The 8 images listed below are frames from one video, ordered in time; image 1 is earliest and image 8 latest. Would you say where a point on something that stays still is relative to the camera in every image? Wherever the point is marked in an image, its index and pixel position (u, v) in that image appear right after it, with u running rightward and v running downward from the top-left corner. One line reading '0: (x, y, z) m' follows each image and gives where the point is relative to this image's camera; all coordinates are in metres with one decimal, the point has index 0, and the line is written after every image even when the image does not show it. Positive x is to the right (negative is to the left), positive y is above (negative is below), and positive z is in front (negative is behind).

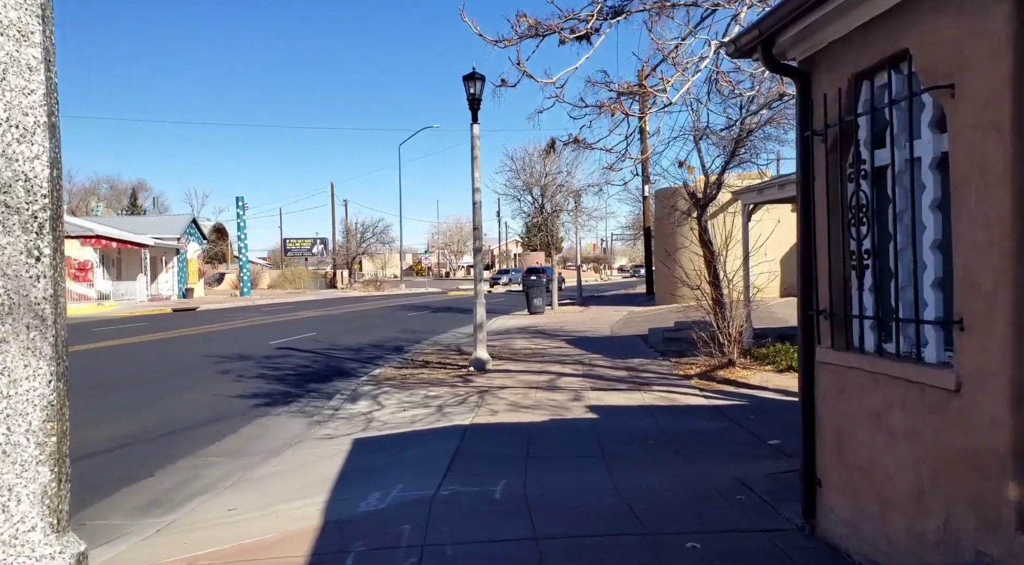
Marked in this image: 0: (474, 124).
0: (-0.7, +2.9, +14.3) m
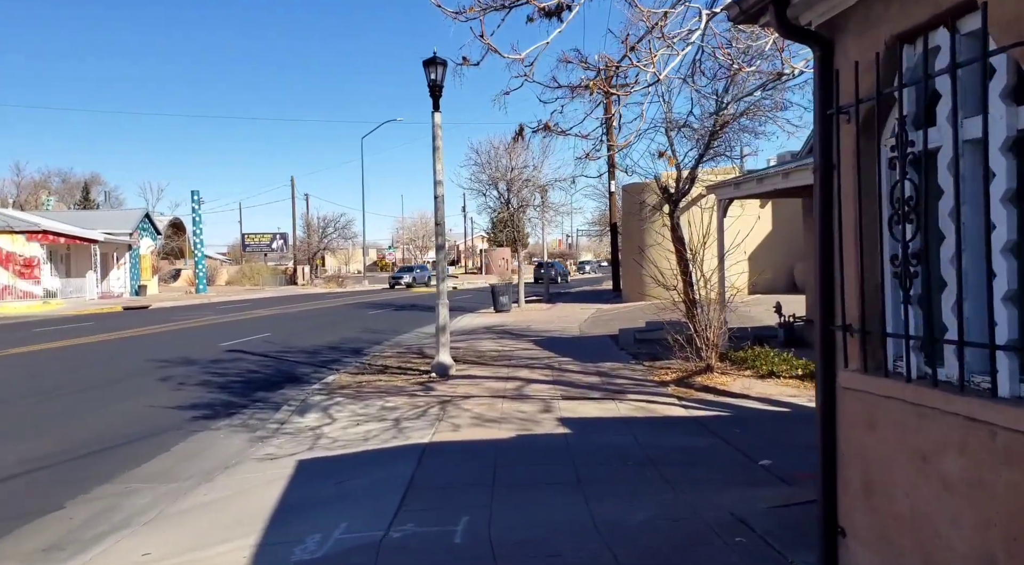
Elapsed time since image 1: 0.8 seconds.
0: (-1.3, +2.9, +13.3) m
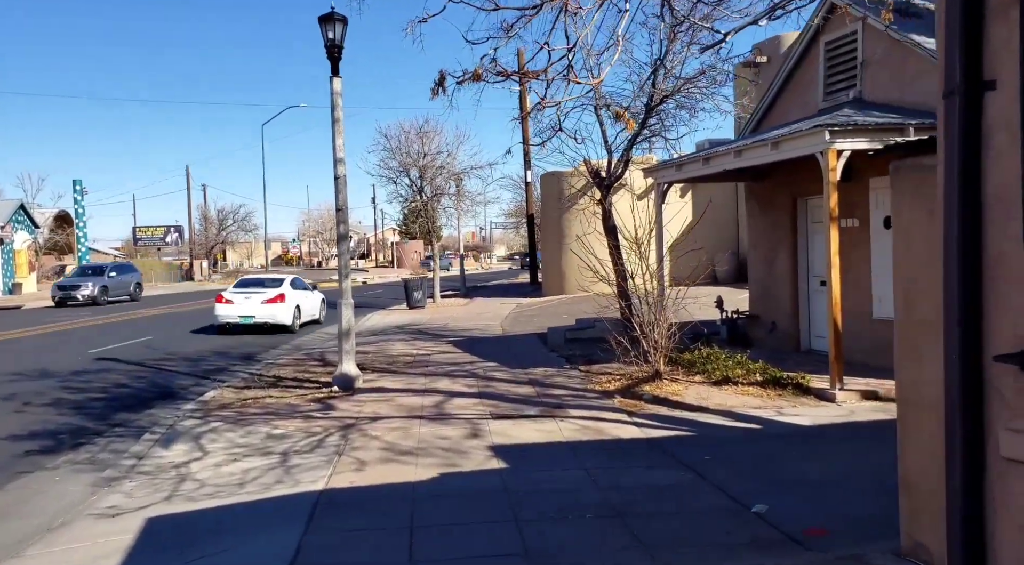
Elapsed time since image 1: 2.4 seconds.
0: (-2.6, +3.0, +11.3) m
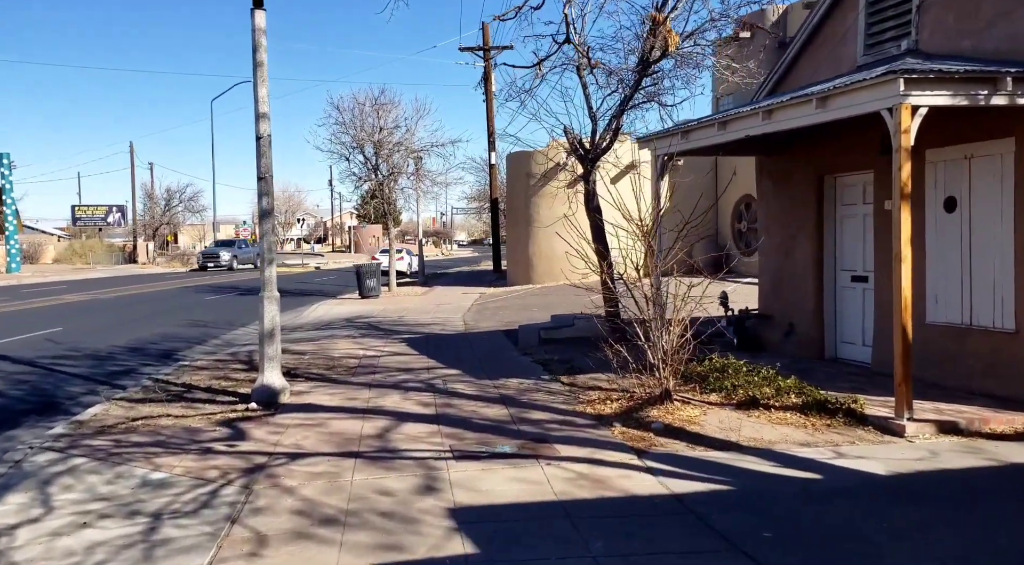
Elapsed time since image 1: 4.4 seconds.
0: (-2.9, +3.1, +8.9) m
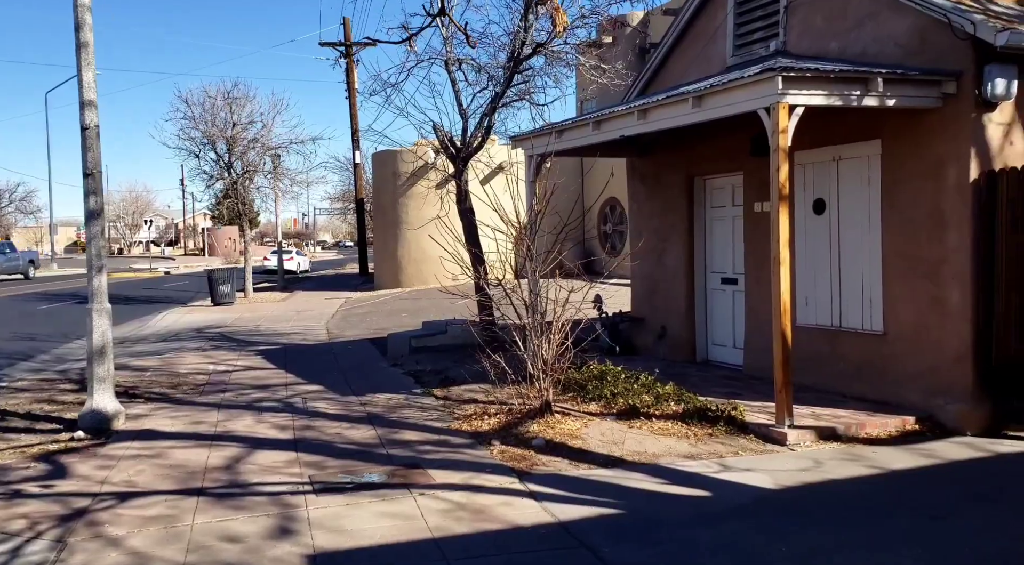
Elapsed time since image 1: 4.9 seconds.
0: (-4.3, +3.0, +7.7) m
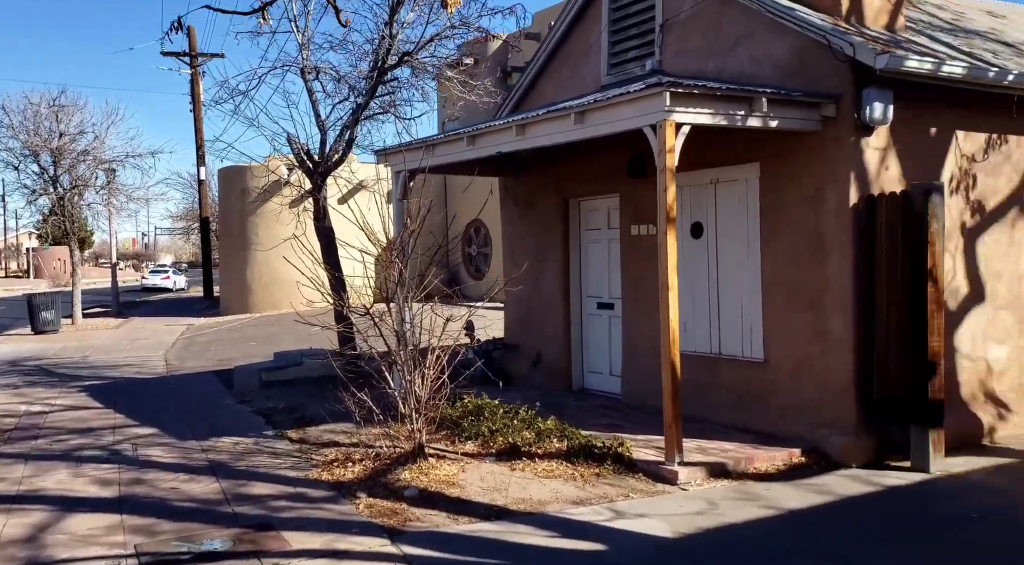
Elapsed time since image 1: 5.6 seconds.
0: (-5.5, +2.8, +6.3) m
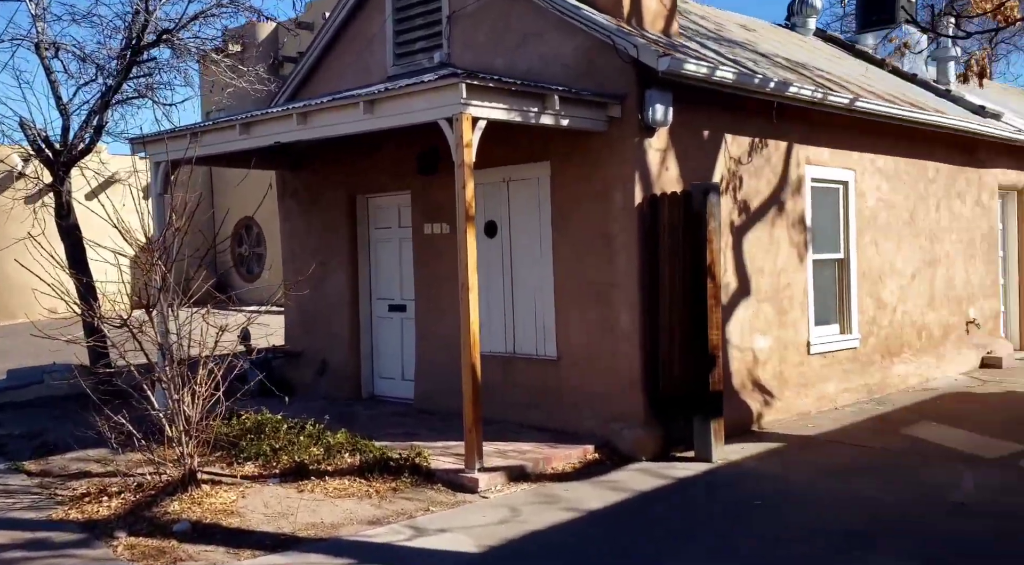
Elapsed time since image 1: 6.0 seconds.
0: (-6.9, +2.6, +4.2) m
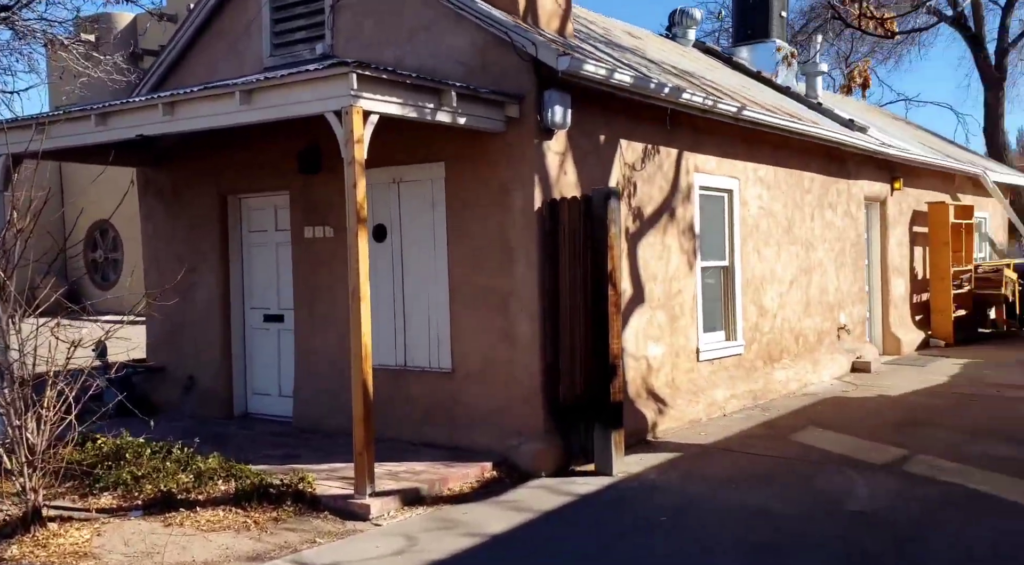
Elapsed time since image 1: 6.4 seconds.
0: (-7.3, +2.6, +2.8) m
